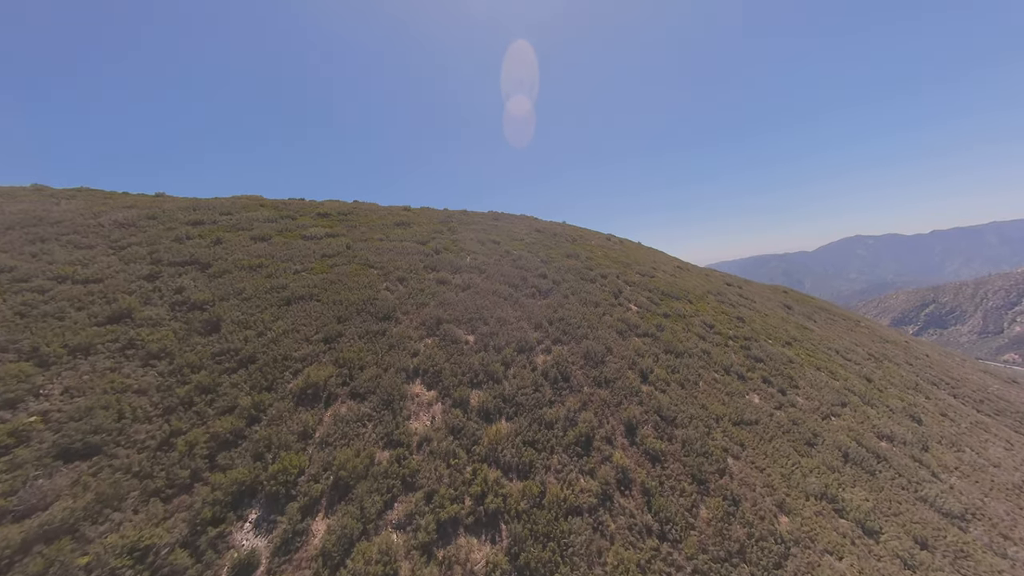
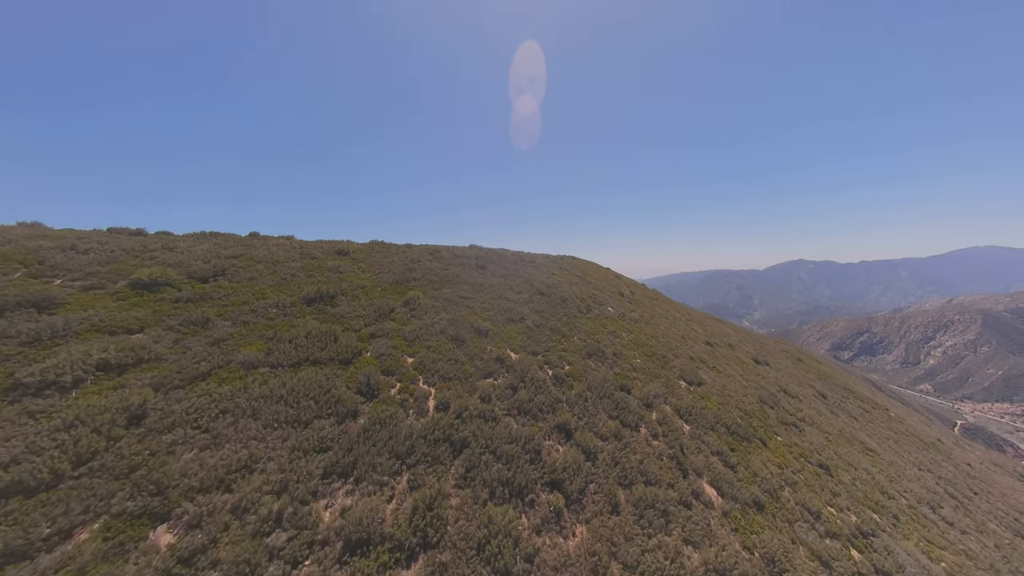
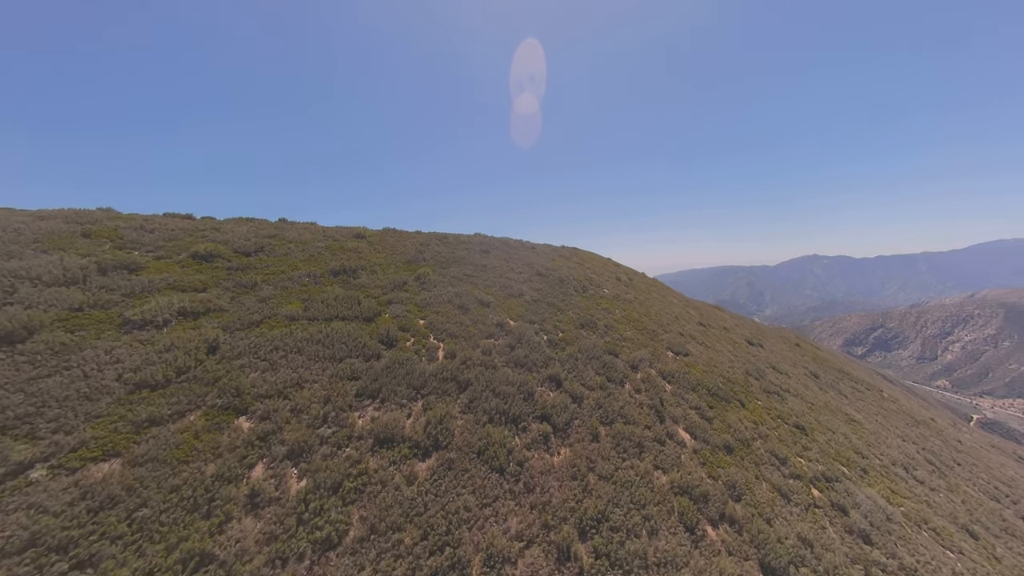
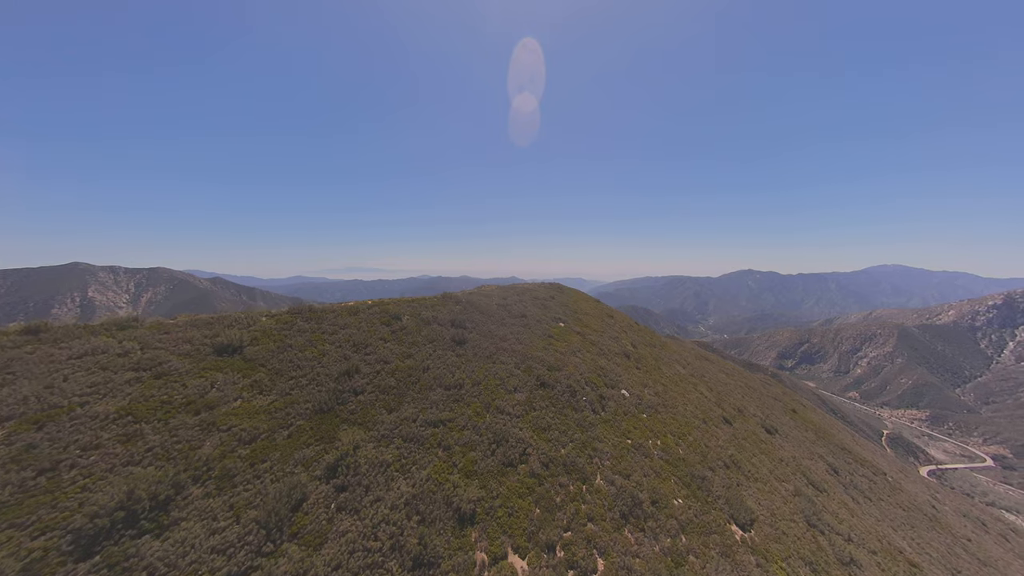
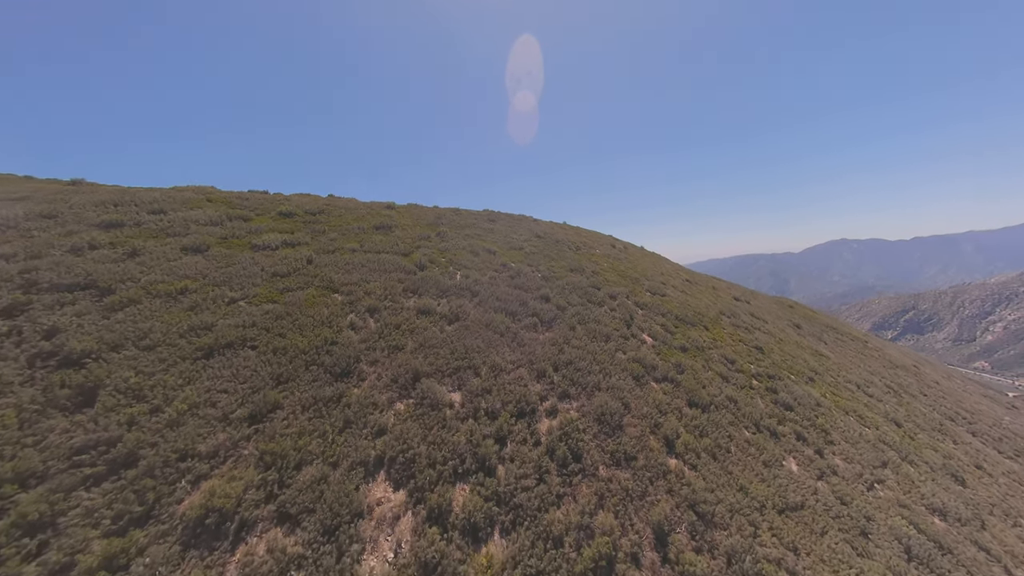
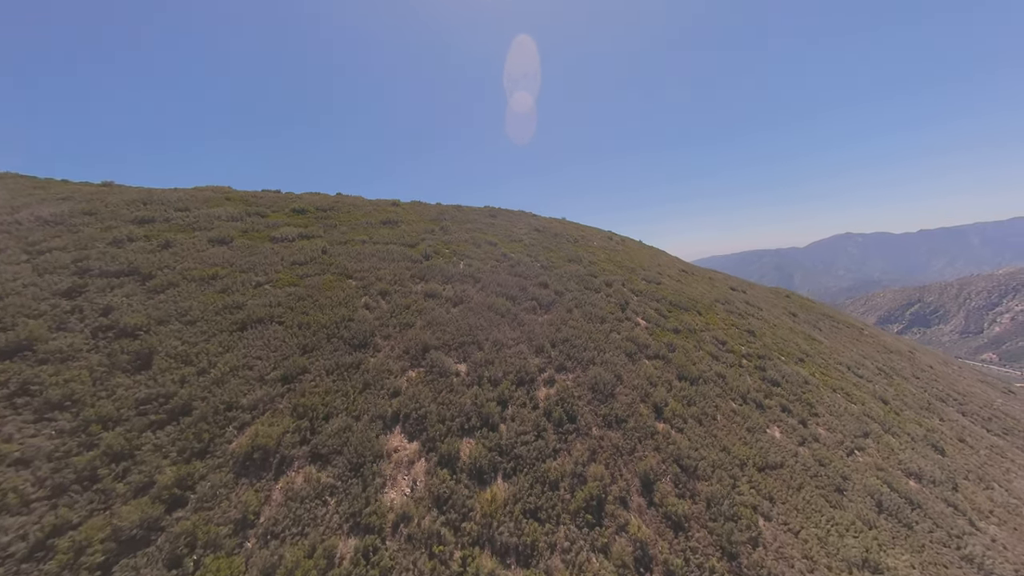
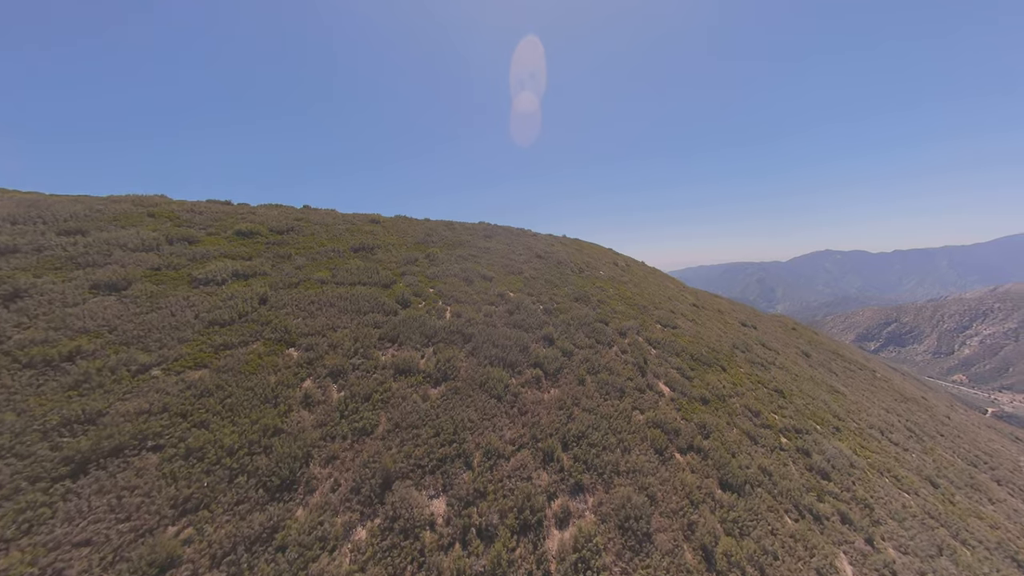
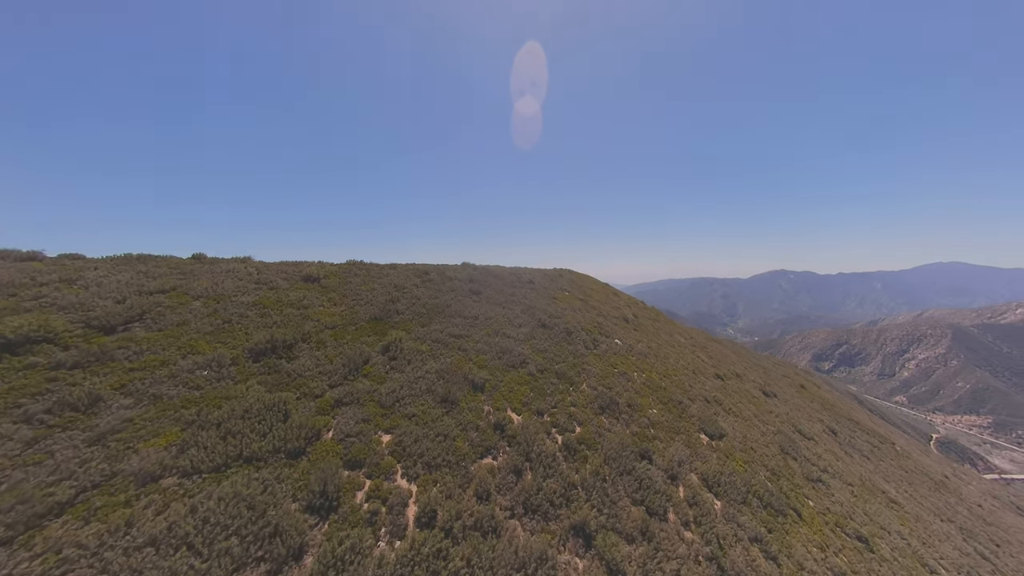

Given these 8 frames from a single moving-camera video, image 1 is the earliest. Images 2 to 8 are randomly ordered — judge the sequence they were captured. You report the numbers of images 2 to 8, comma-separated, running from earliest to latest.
6, 5, 7, 3, 2, 8, 4
